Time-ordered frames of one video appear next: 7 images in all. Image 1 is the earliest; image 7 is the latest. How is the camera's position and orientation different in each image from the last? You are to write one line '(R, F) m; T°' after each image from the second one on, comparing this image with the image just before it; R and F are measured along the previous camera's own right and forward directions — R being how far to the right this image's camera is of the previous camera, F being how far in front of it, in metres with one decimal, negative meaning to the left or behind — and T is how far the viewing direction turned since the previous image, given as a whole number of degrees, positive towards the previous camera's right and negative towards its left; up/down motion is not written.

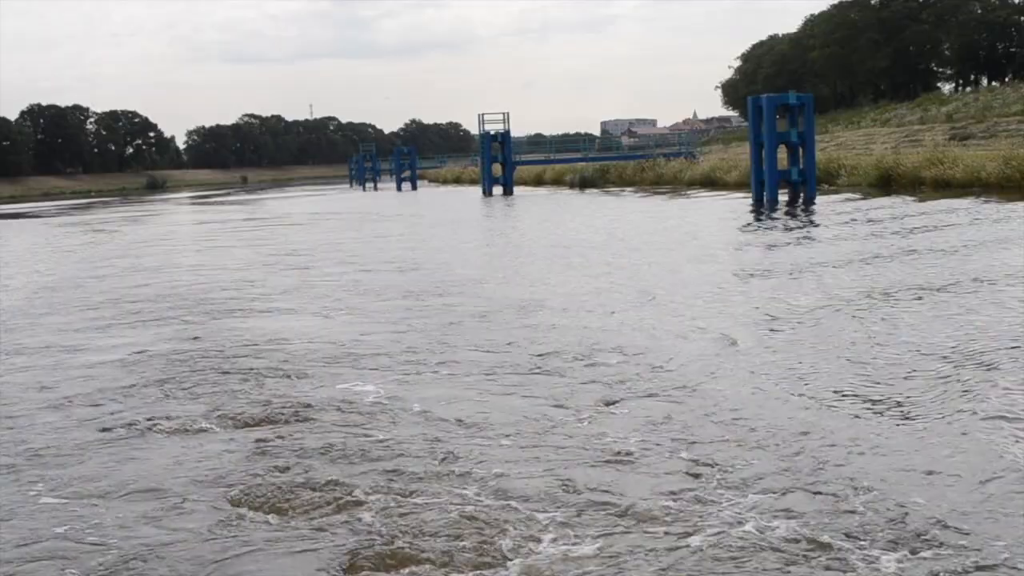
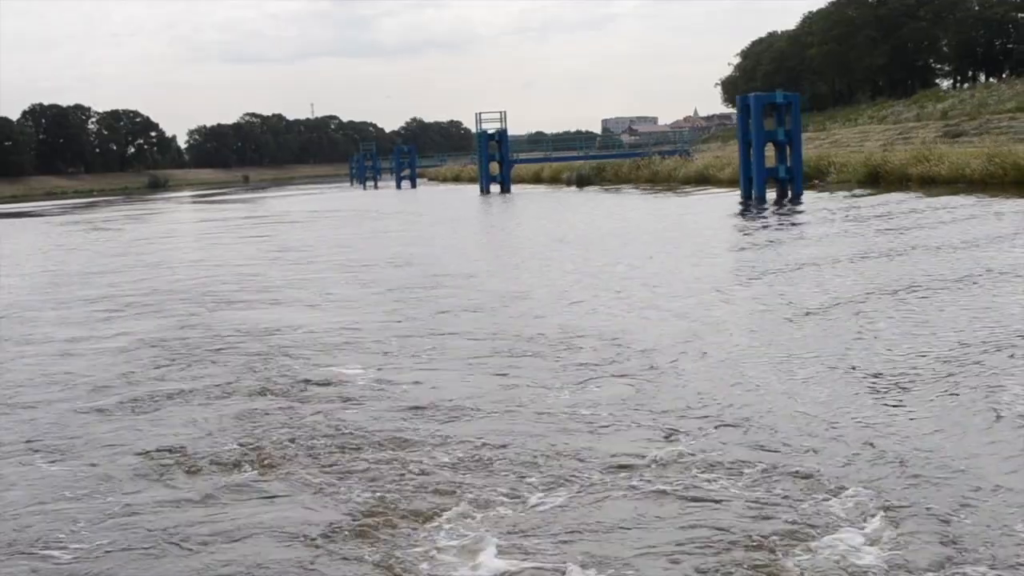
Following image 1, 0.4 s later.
(+0.1, -0.3) m; 0°
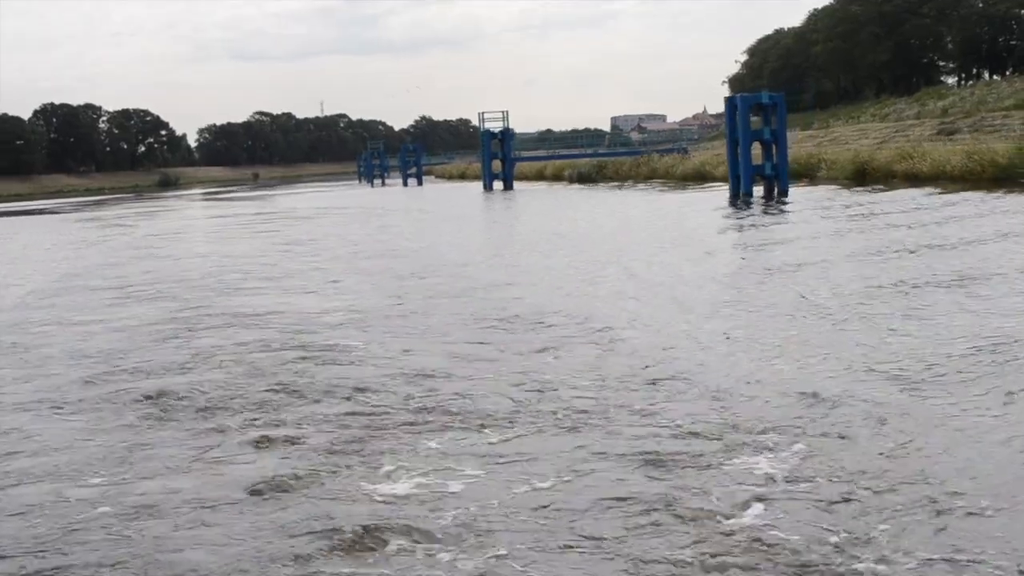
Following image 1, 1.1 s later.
(+0.1, -0.5) m; 0°
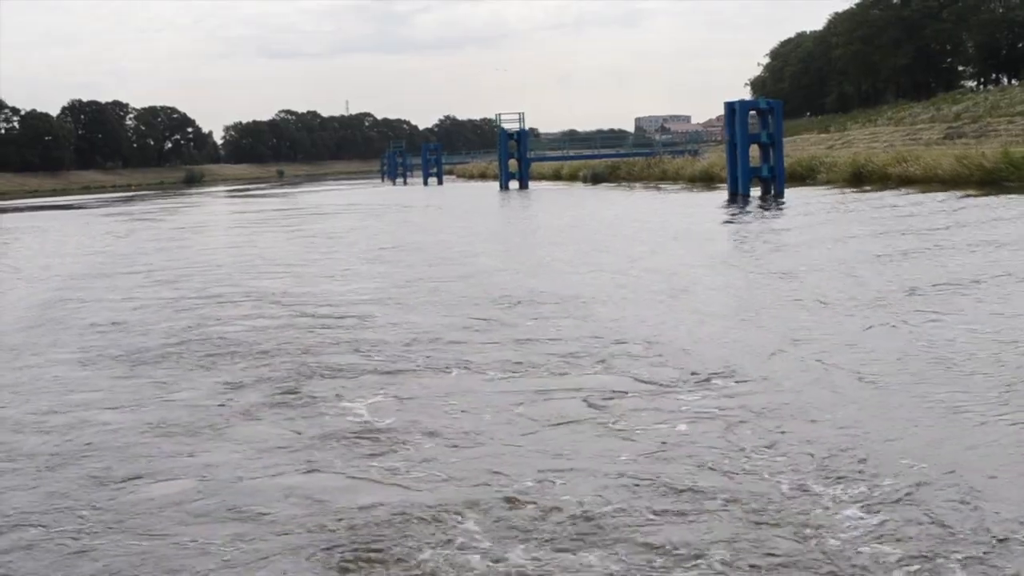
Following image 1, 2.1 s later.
(+0.1, -0.7) m; -1°
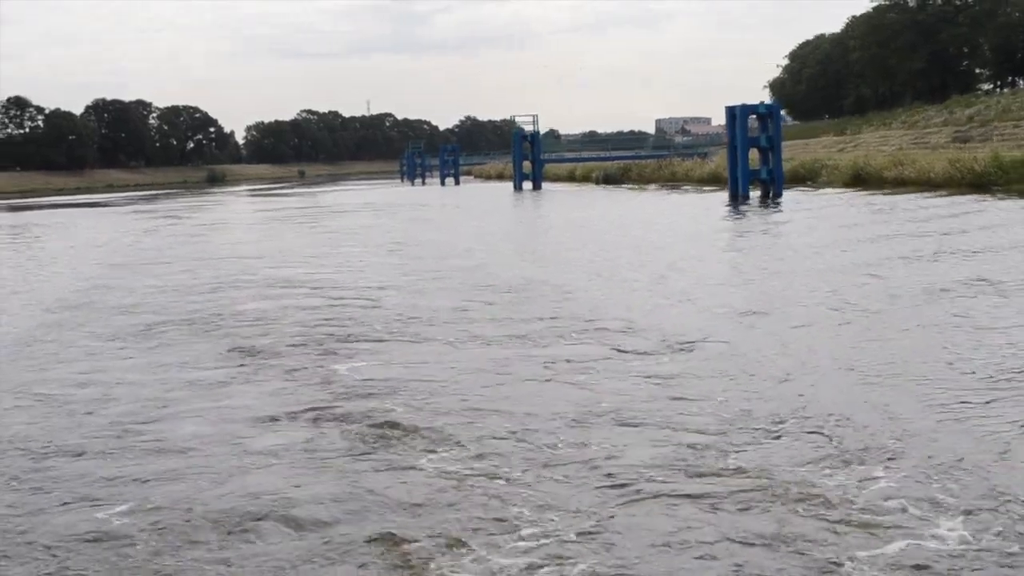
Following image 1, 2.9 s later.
(+0.1, -0.6) m; -1°
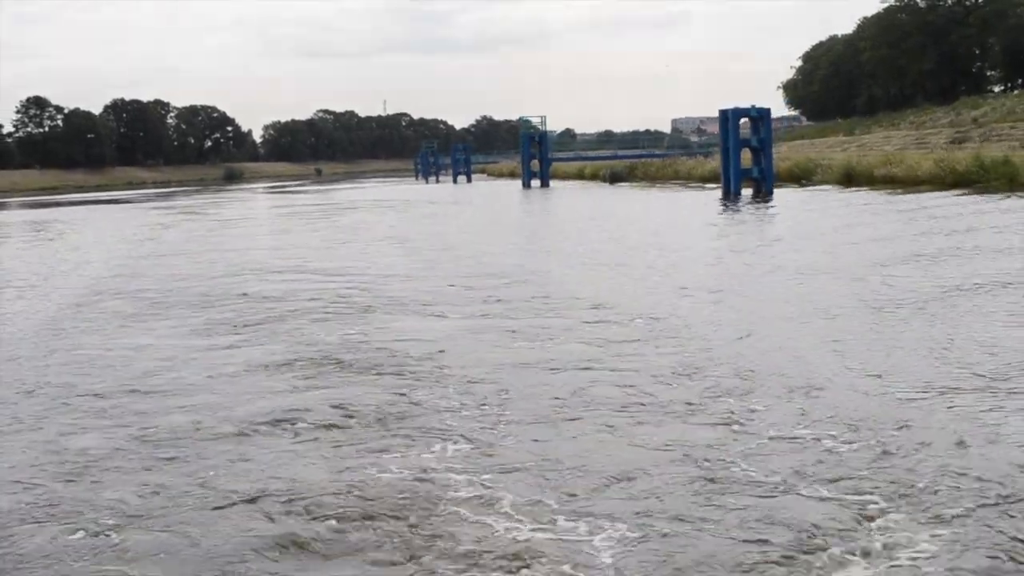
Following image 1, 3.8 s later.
(+0.1, -0.7) m; -1°
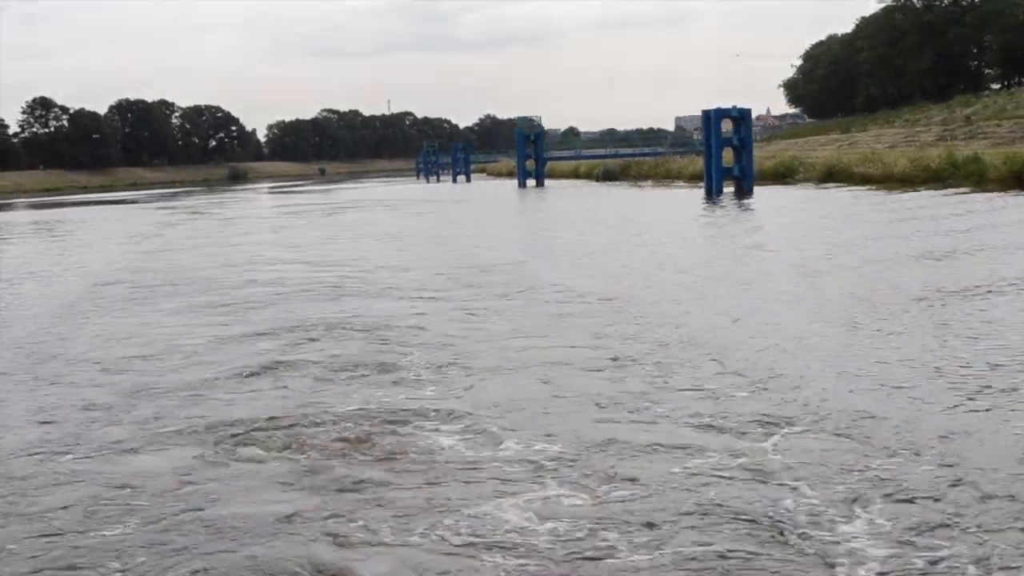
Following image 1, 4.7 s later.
(+0.1, -0.7) m; 0°
